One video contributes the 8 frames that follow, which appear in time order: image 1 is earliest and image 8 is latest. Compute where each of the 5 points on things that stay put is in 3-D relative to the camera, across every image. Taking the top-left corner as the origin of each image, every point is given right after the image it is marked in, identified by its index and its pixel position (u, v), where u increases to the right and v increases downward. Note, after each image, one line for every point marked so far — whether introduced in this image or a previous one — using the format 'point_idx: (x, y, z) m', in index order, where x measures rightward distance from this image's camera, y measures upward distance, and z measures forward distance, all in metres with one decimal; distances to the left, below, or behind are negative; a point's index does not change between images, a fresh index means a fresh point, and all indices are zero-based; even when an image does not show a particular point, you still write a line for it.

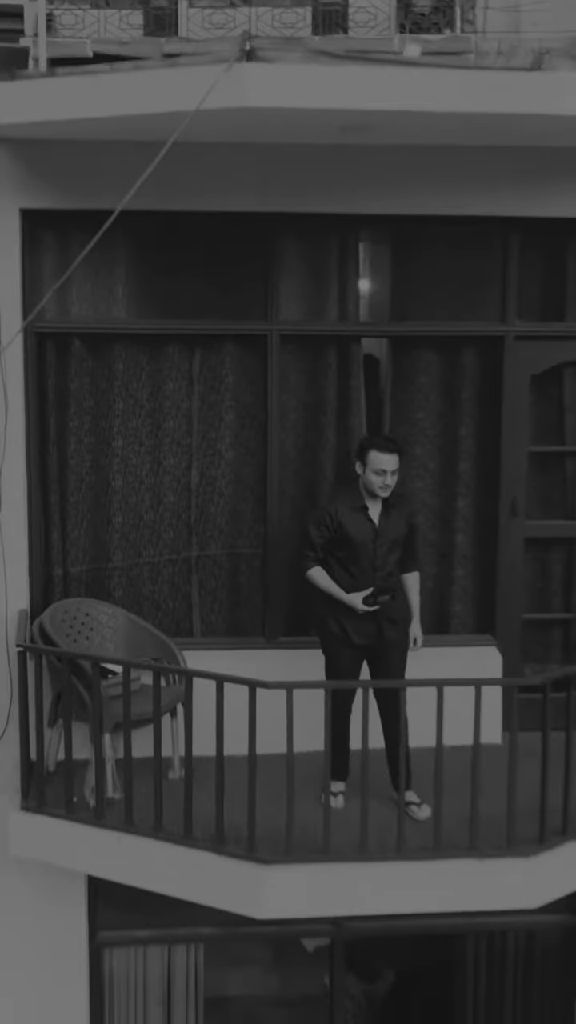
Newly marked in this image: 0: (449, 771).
0: (+0.7, -1.2, +6.3) m
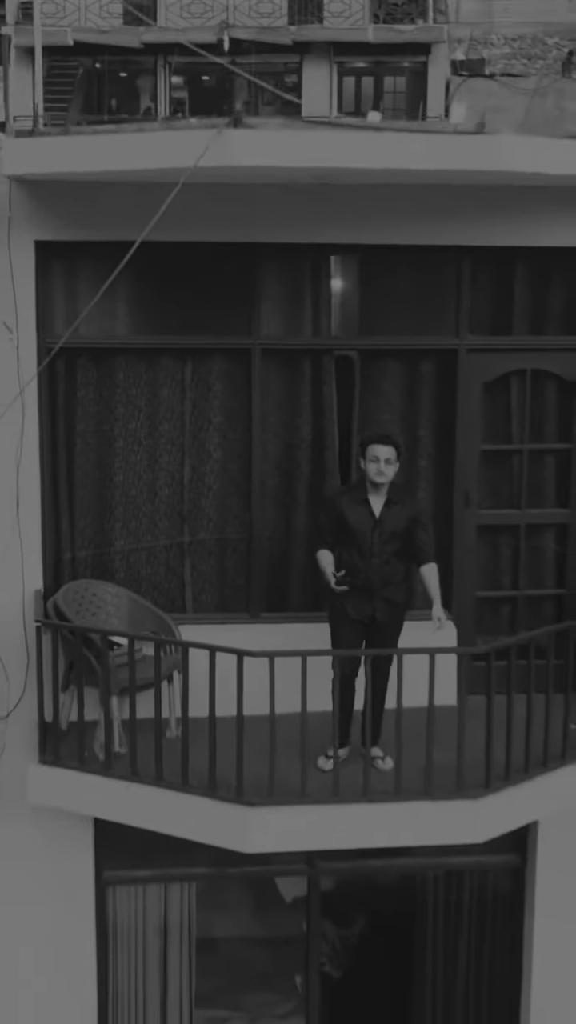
0: (+0.6, -1.1, +7.2) m
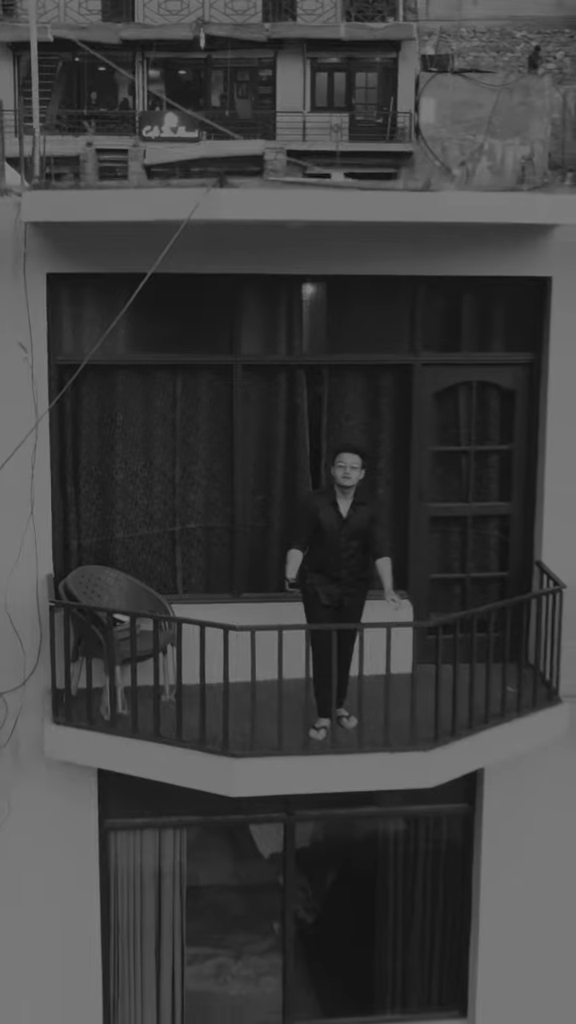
0: (+0.5, -1.1, +8.3) m
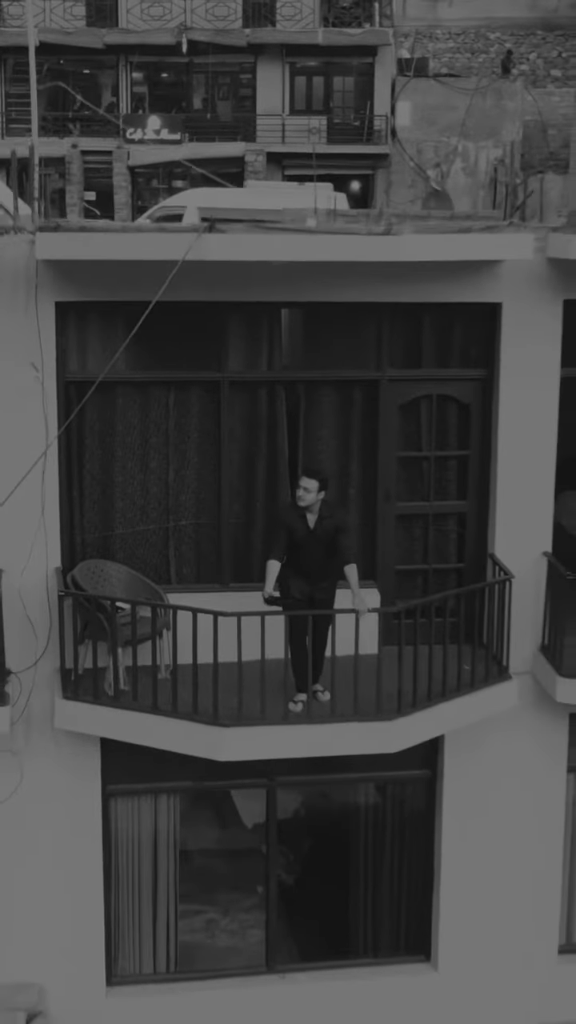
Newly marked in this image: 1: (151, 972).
0: (+0.4, -1.1, +9.3) m
1: (-1.0, -3.3, +9.9) m
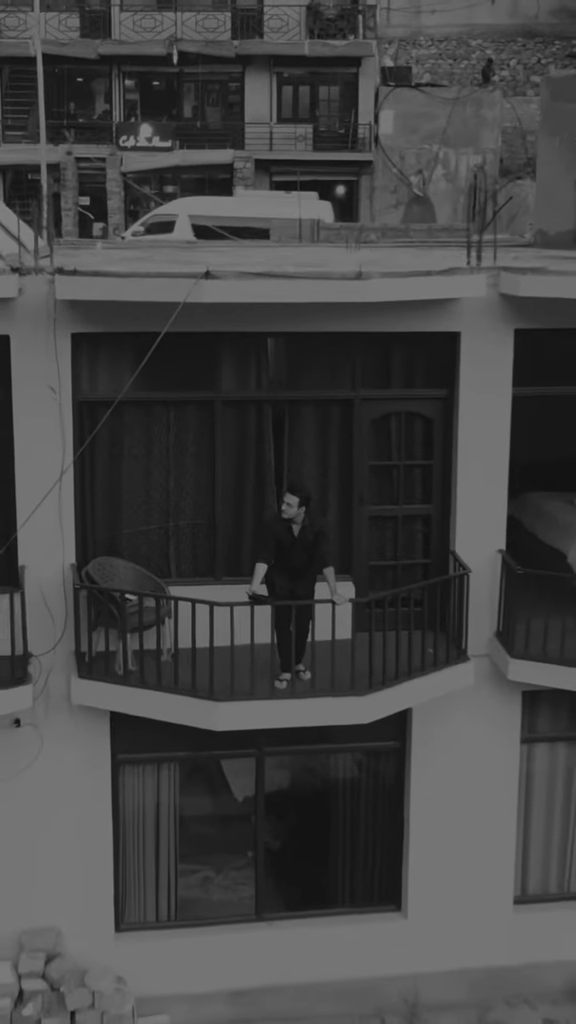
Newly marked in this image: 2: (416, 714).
0: (+0.3, -1.1, +10.7) m
1: (-1.1, -3.3, +11.3) m
2: (+1.0, -1.6, +11.1) m
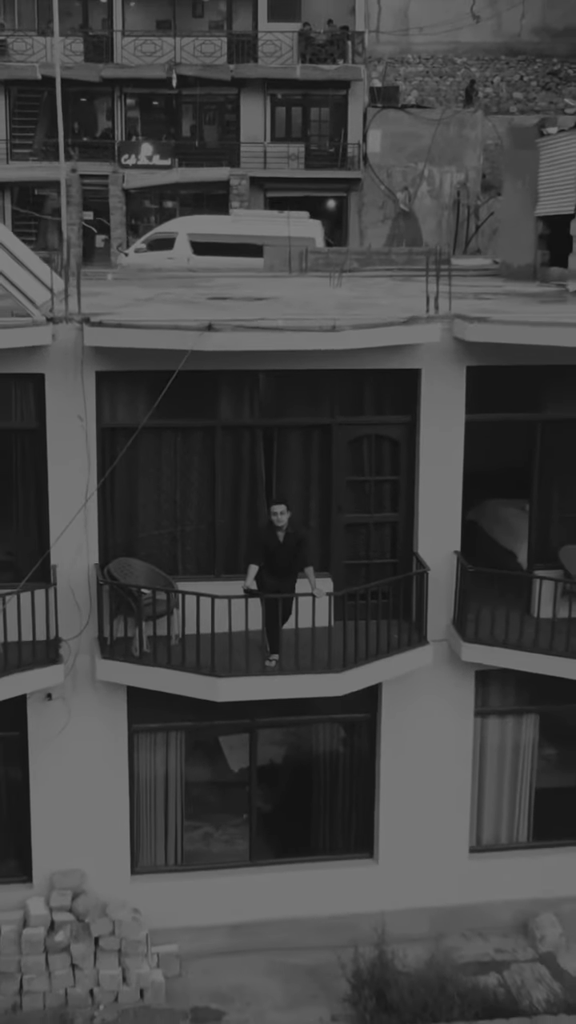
0: (+0.2, -1.2, +12.7) m
1: (-1.2, -3.3, +13.3) m
2: (+0.9, -1.7, +13.2) m
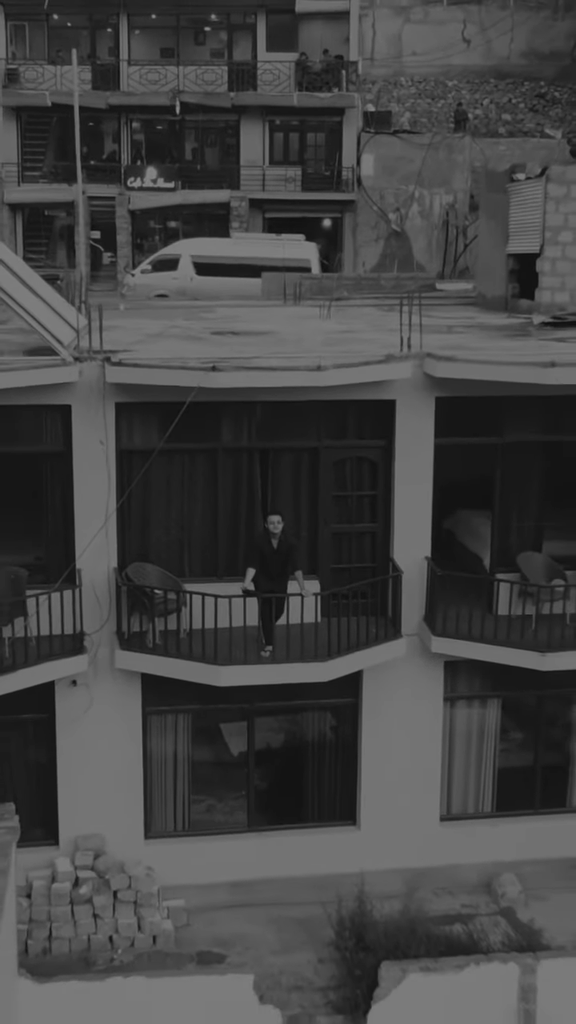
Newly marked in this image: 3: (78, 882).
0: (+0.1, -1.3, +14.6) m
1: (-1.2, -3.5, +15.2) m
2: (+0.8, -1.8, +15.1) m
3: (-2.1, -3.8, +14.3) m
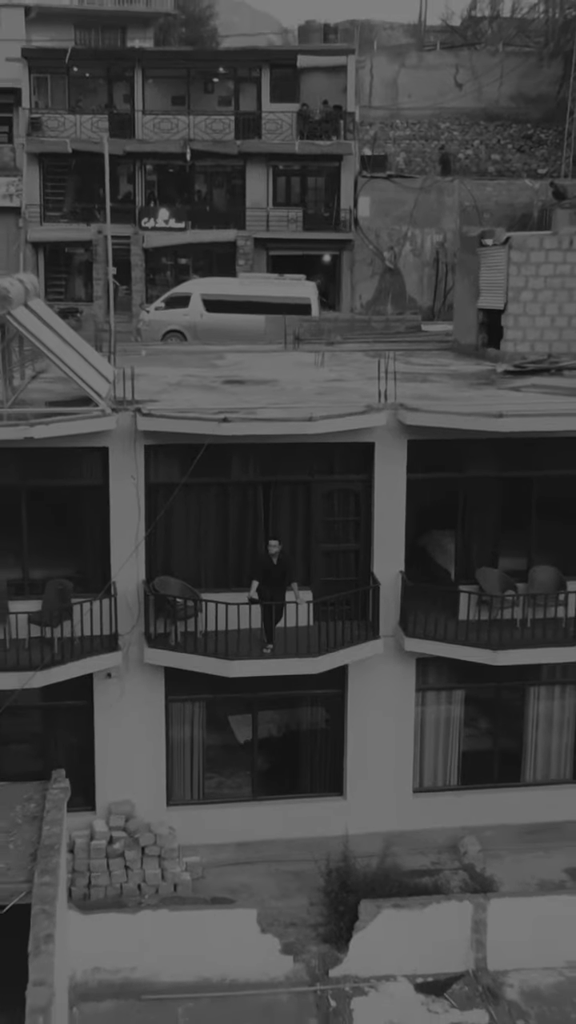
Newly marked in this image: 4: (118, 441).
0: (0.0, -1.5, +17.7) m
1: (-1.3, -3.7, +18.3) m
2: (+0.8, -2.1, +18.2) m
3: (-2.2, -4.1, +17.4) m
4: (-2.1, +0.9, +16.9) m
